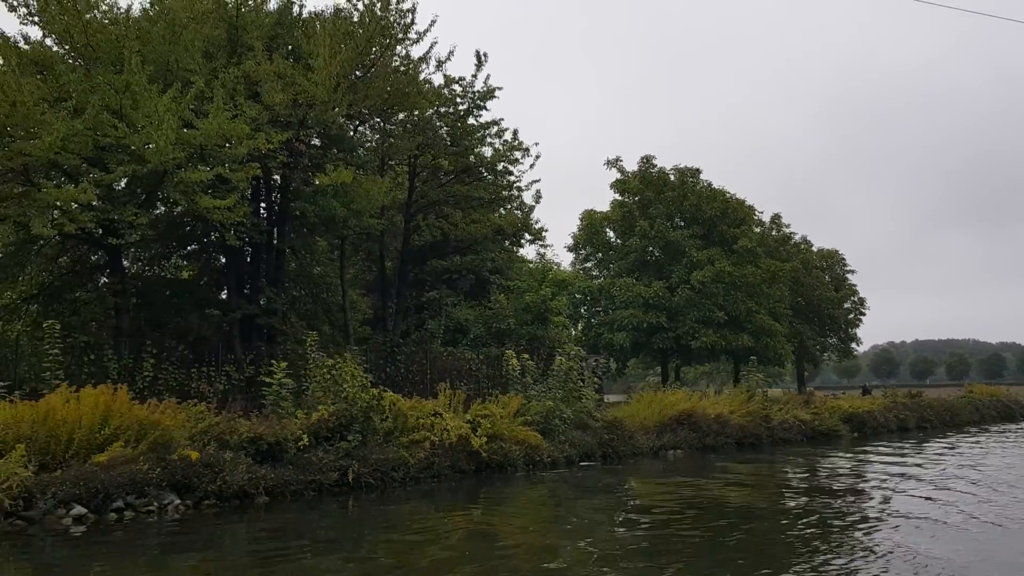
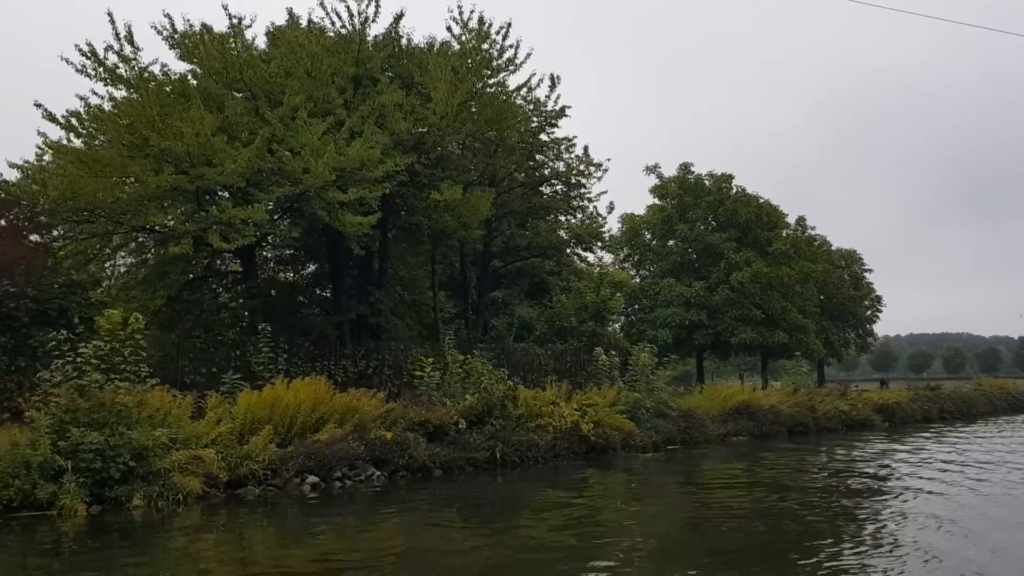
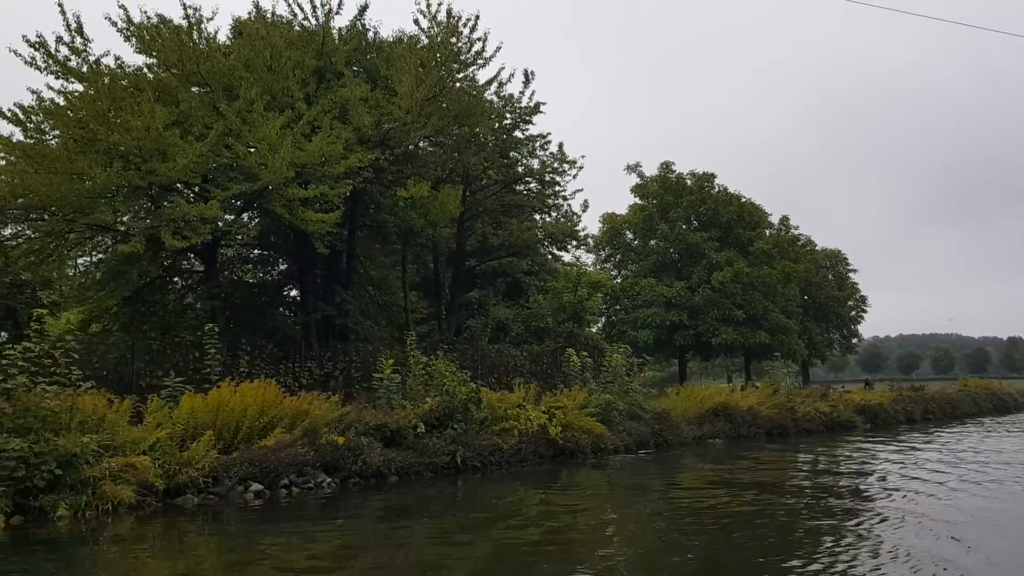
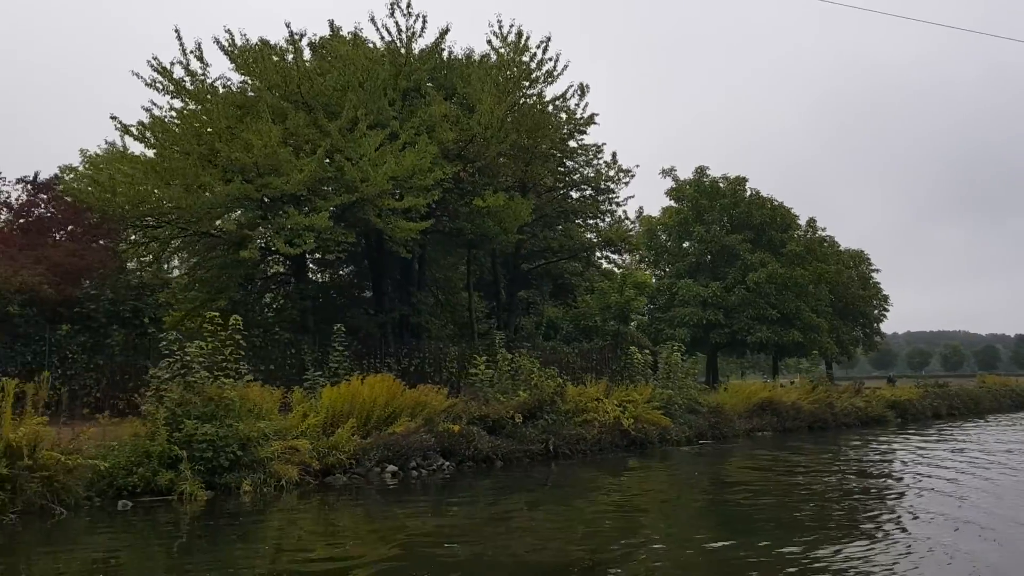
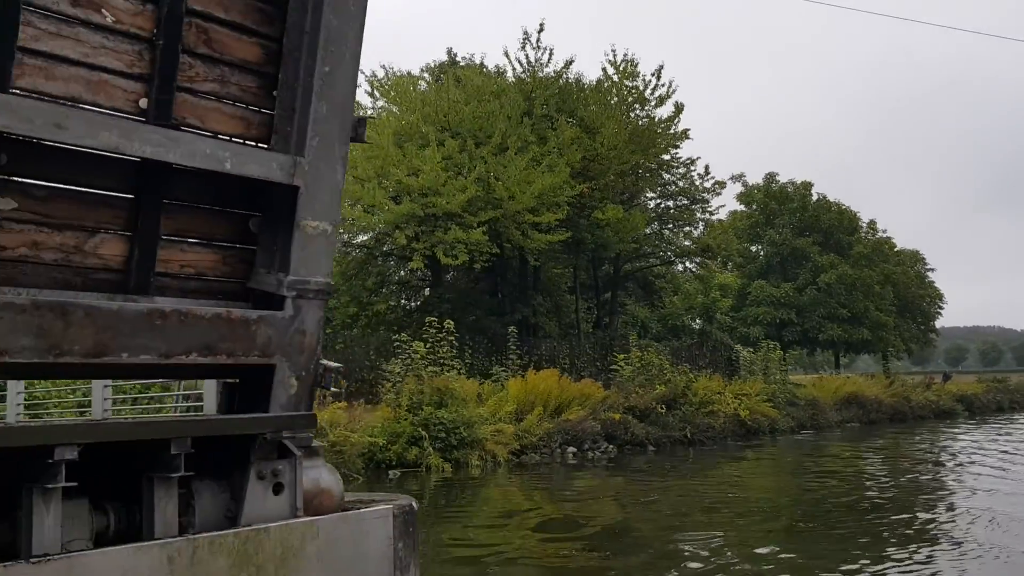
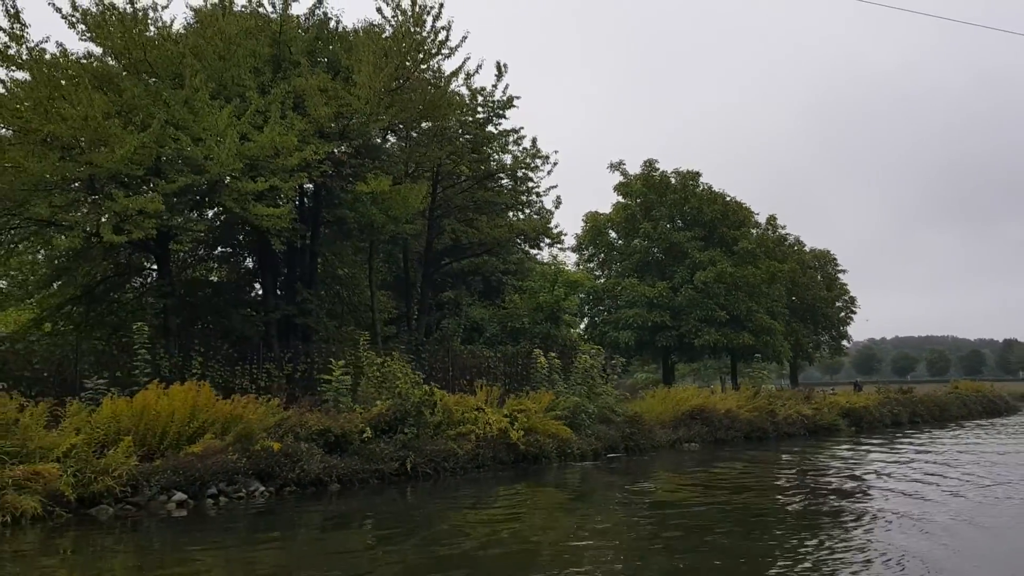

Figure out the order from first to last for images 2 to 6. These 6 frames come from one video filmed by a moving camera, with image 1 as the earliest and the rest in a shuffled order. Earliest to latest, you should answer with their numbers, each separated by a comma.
6, 3, 2, 4, 5
